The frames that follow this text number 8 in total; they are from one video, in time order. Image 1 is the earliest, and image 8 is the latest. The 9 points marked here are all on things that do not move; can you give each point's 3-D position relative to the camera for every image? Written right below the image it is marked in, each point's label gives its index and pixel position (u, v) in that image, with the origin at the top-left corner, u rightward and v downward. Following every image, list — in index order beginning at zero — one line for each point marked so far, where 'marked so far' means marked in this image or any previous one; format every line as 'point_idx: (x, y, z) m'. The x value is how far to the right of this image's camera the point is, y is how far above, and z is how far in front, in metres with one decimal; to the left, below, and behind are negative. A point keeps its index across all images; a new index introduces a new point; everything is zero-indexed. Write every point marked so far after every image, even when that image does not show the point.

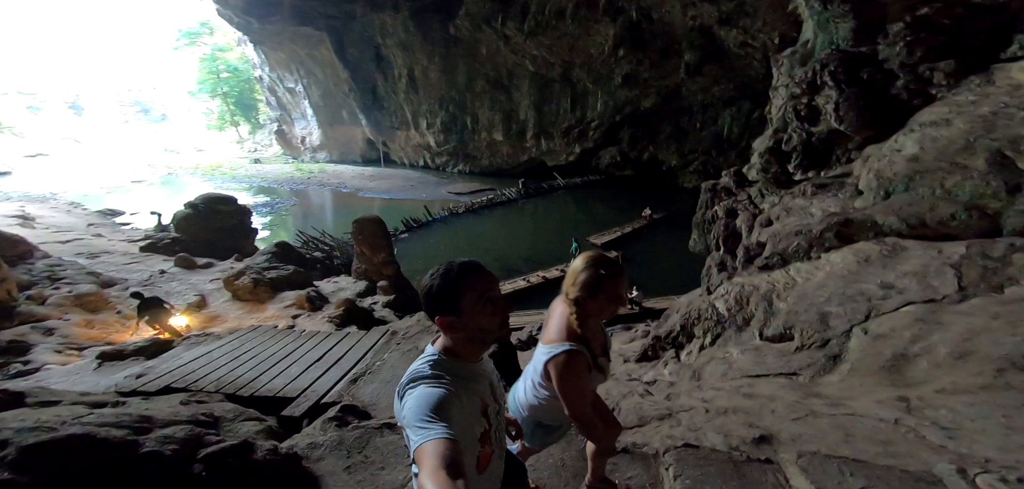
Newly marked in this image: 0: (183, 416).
0: (-1.8, -1.0, +2.4) m
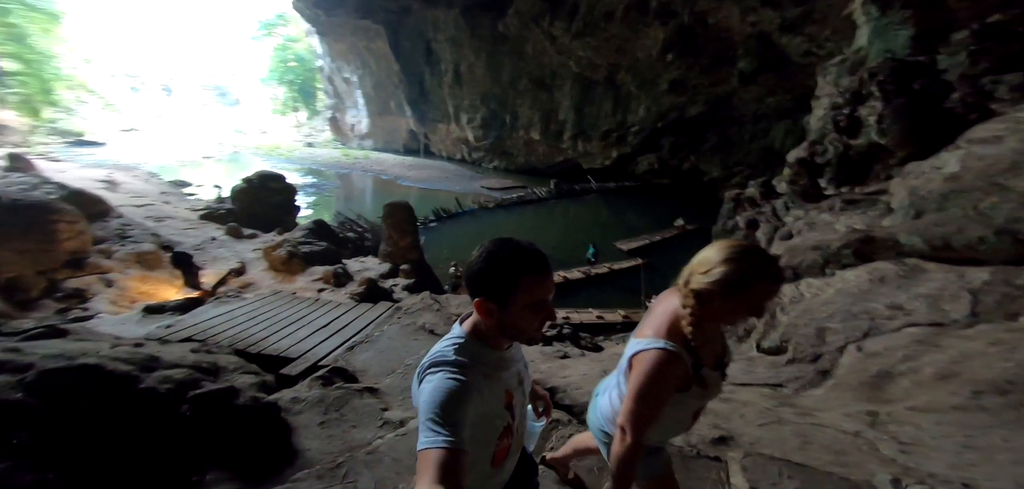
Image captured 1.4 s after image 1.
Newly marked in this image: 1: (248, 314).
0: (-1.9, -0.7, +2.7) m
1: (-2.8, -0.7, +4.5) m
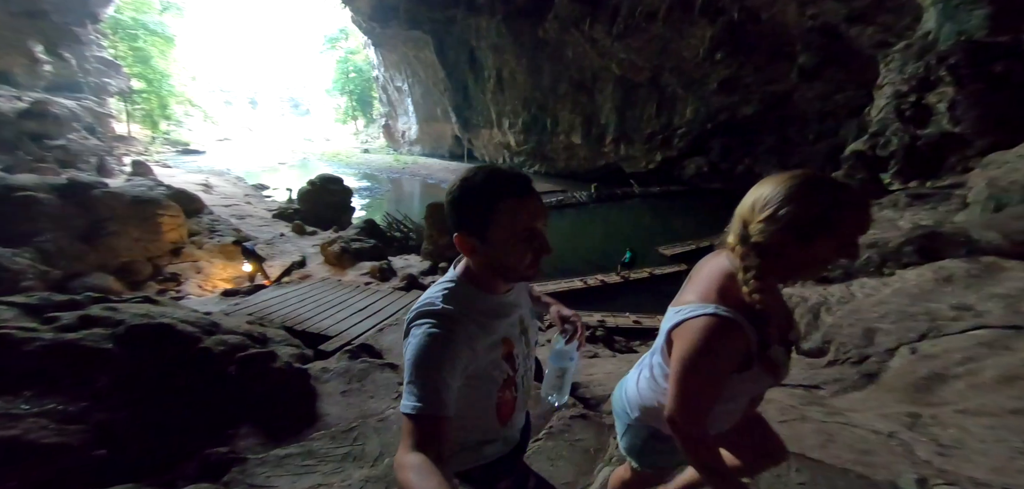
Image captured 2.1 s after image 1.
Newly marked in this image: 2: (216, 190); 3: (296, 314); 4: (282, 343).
0: (-1.8, -0.6, +2.9) m
1: (-2.4, -0.6, +4.8) m
2: (-10.6, +1.9, +15.5) m
3: (-2.2, -0.7, +4.2) m
4: (-1.8, -0.7, +3.2) m
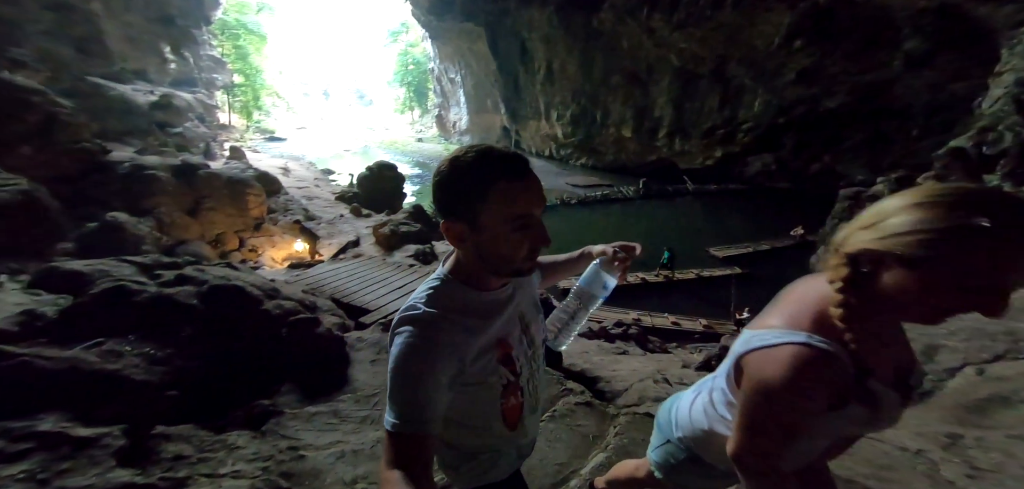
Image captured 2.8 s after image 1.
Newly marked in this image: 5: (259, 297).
0: (-1.7, -0.4, +3.2) m
1: (-2.0, -0.4, +5.2) m
2: (-8.8, +2.7, +16.6) m
3: (-1.9, -0.5, +4.6) m
4: (-1.6, -0.6, +3.5) m
5: (-1.6, -0.3, +2.7) m
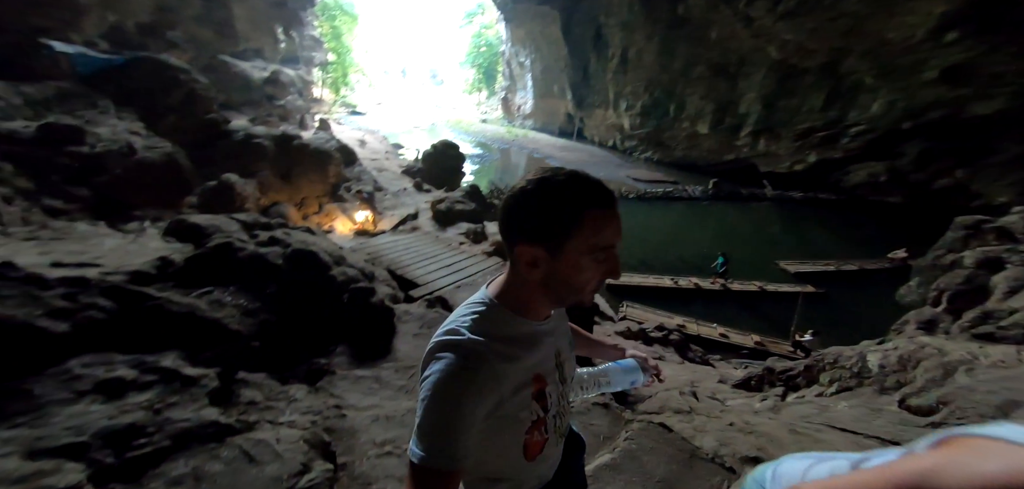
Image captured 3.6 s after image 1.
0: (-1.4, -0.2, +3.6) m
1: (-1.5, 0.0, +5.5) m
2: (-6.3, +4.2, +17.6) m
3: (-1.4, -0.2, +4.9) m
4: (-1.2, -0.4, +3.9) m
5: (-1.3, -0.2, +3.0) m
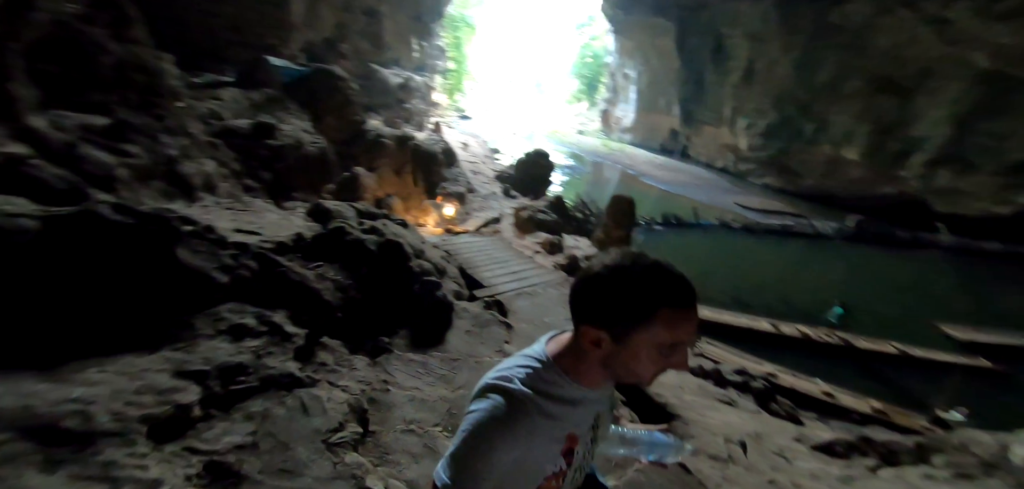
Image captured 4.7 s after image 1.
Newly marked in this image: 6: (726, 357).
0: (-0.8, -0.2, +3.9) m
1: (-0.5, 0.0, +5.9) m
2: (-2.0, +4.4, +18.7) m
3: (-0.5, -0.2, +5.3) m
4: (-0.6, -0.3, +4.2) m
5: (-0.9, -0.1, +3.4) m
6: (+3.2, -1.7, +6.3) m
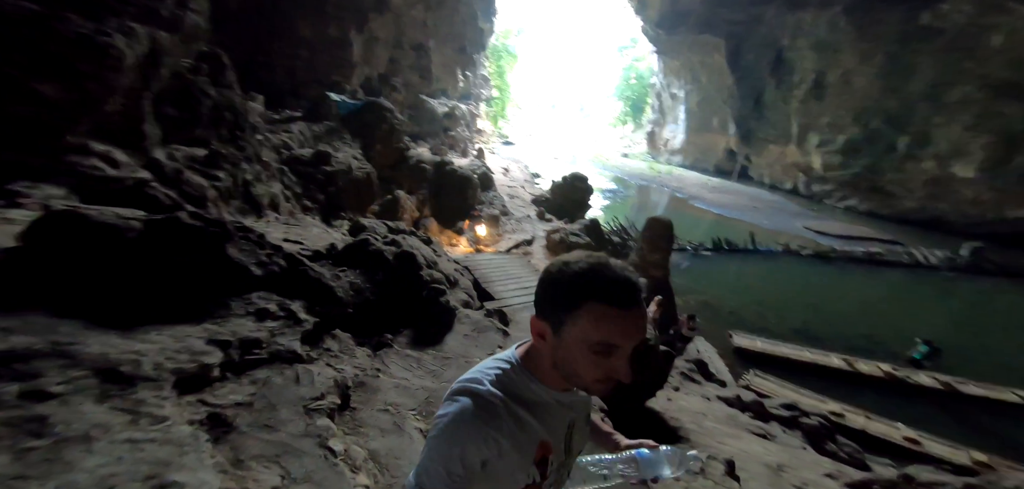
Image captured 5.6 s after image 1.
0: (-0.7, -0.3, +4.3) m
1: (-0.1, -0.3, +6.2) m
2: (+0.4, +3.4, +19.3) m
3: (-0.2, -0.4, +5.5) m
4: (-0.5, -0.5, +4.5) m
5: (-0.9, -0.2, +3.7) m
6: (+3.6, -2.0, +5.9) m
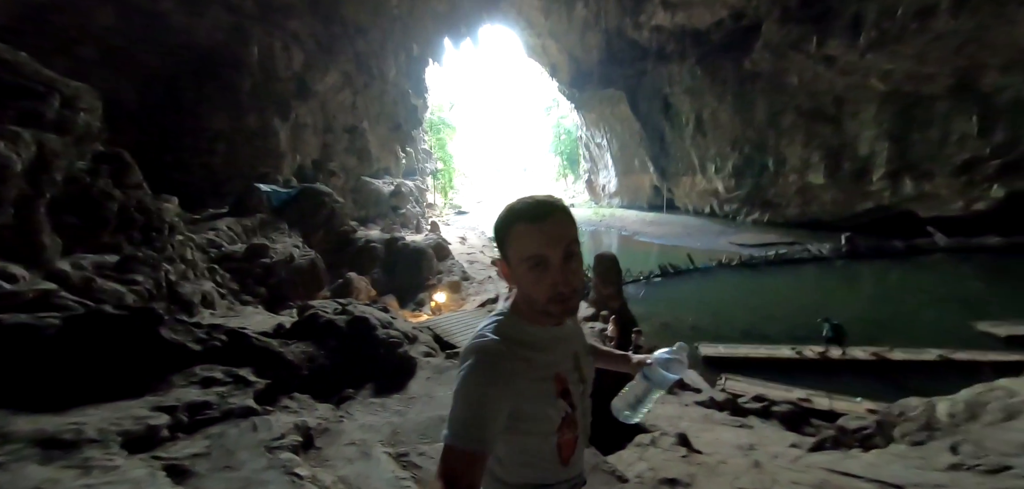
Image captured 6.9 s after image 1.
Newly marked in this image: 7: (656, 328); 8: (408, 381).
0: (-1.1, -0.9, +4.4) m
1: (-0.6, -1.1, +6.3) m
2: (-1.5, +0.3, +19.8) m
3: (-0.7, -1.1, +5.6) m
4: (-0.9, -1.1, +4.6) m
5: (-1.3, -0.7, +3.9) m
6: (+3.3, -2.1, +6.1) m
7: (+3.1, -1.8, +8.9) m
8: (-0.8, -1.2, +3.8) m
